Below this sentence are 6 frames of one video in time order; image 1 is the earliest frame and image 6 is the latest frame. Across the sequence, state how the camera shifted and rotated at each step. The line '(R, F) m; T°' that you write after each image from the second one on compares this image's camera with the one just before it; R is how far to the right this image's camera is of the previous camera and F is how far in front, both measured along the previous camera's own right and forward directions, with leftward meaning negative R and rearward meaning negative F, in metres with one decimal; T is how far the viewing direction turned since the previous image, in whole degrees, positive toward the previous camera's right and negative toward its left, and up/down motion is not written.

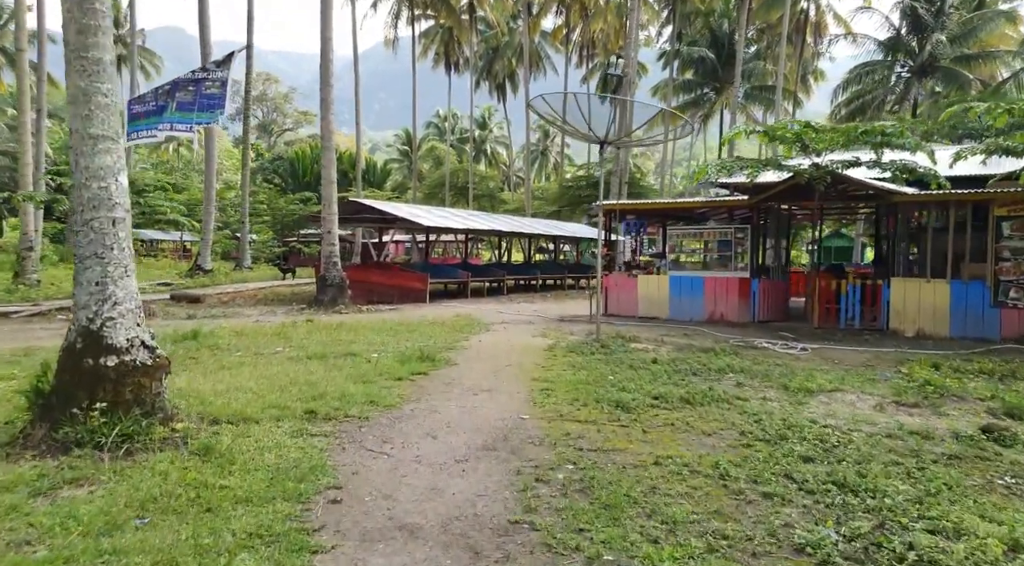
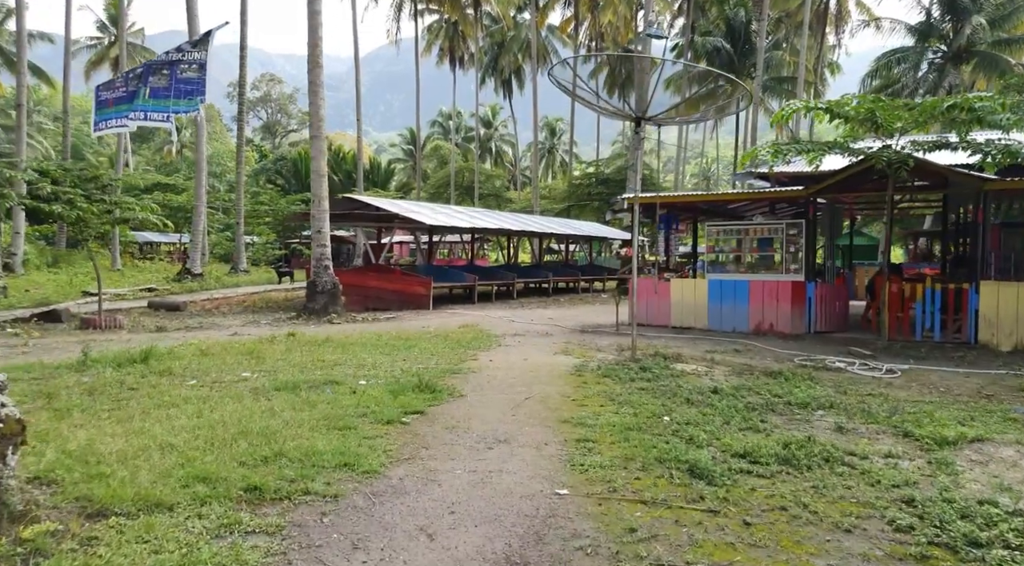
(-0.1, +2.1) m; 0°
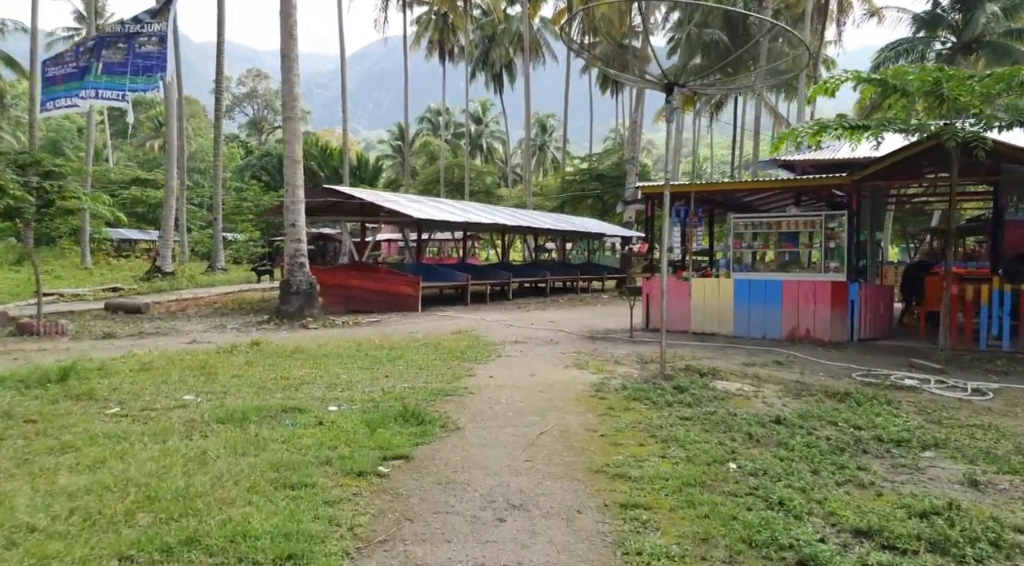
(-0.1, +1.7) m; +1°
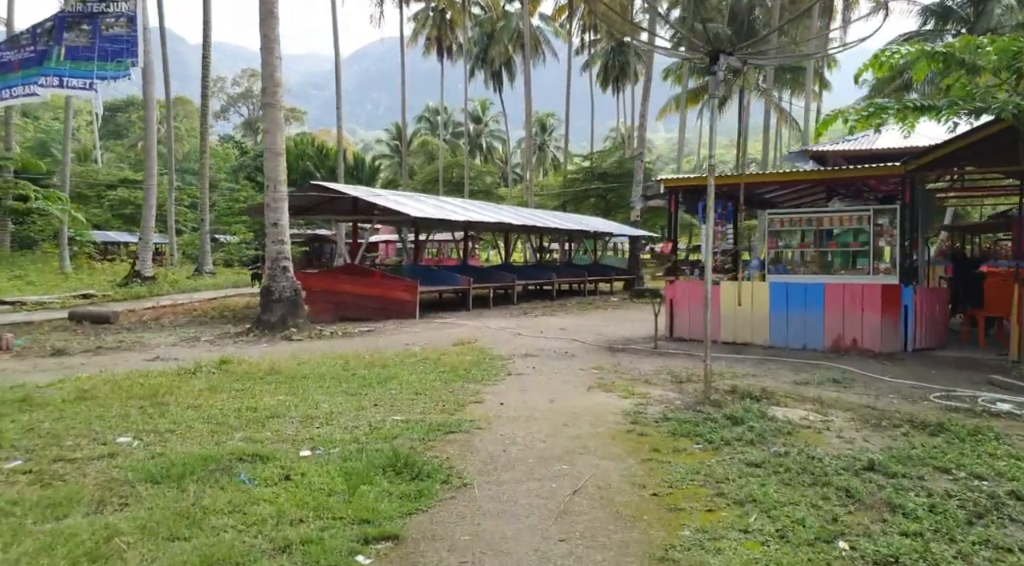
(-0.1, +1.4) m; 0°
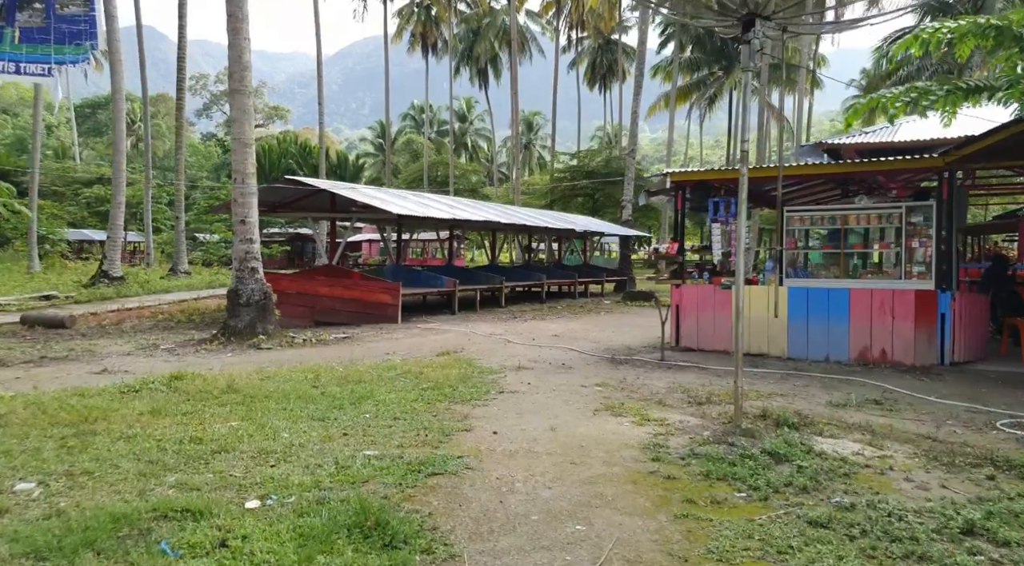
(-0.1, +1.1) m; +1°
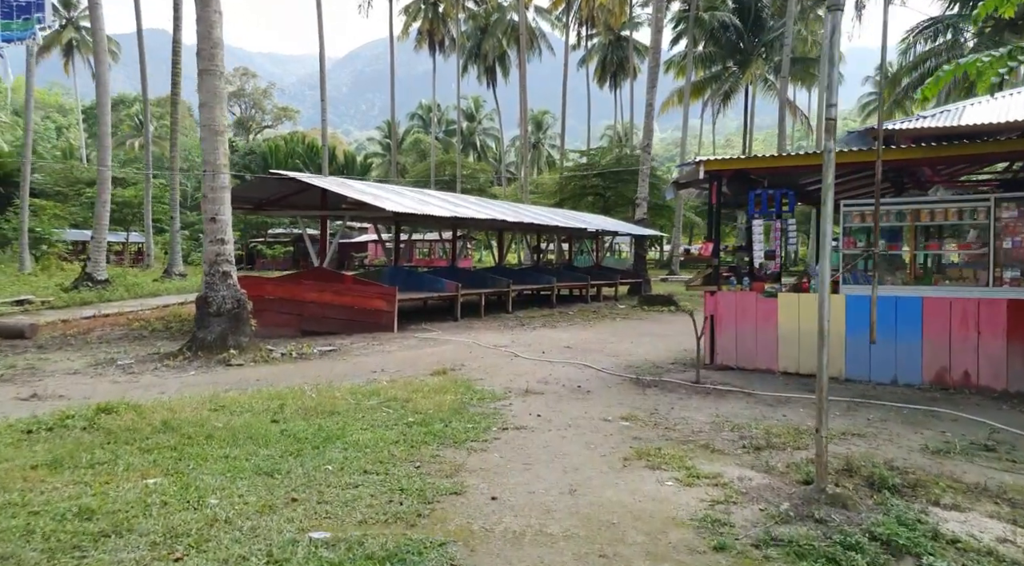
(0.0, +1.5) m; -1°
